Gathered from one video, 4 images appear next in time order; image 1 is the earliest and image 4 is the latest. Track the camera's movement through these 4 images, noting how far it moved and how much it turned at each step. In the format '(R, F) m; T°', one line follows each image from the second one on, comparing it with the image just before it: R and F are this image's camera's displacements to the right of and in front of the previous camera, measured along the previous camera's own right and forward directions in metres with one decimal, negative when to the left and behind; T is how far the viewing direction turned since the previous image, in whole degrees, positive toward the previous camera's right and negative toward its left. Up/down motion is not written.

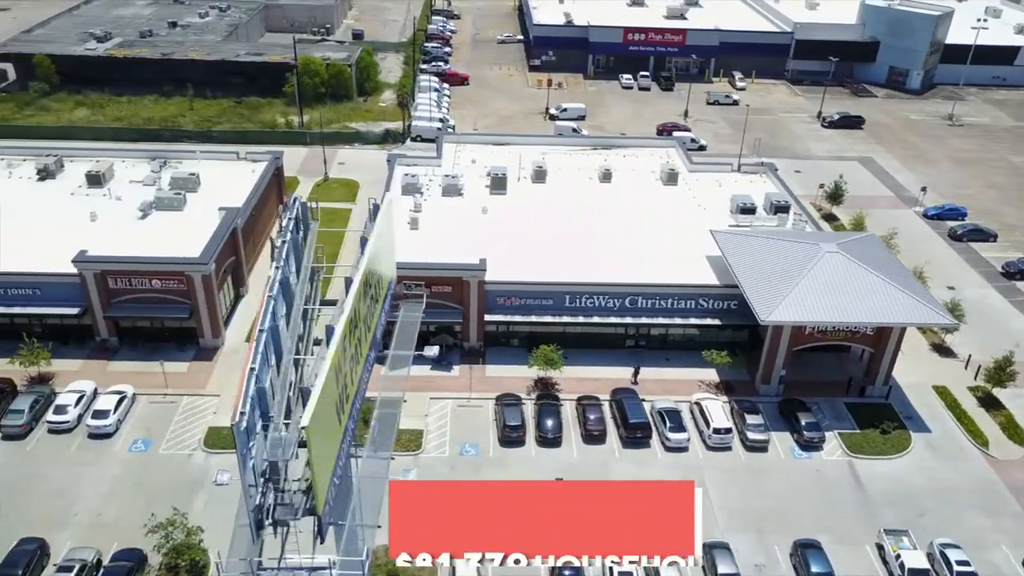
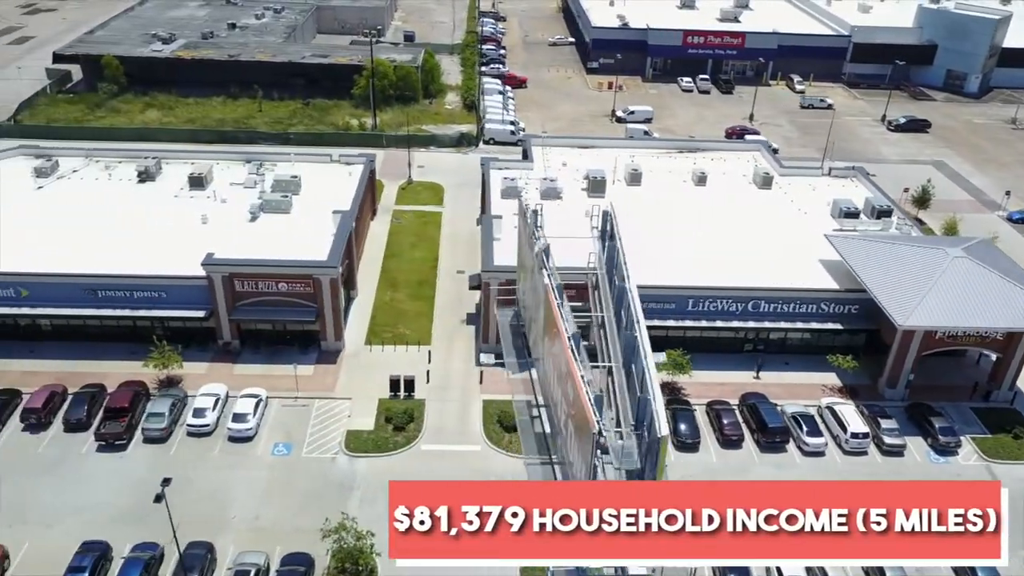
(-7.1, -0.1) m; 0°
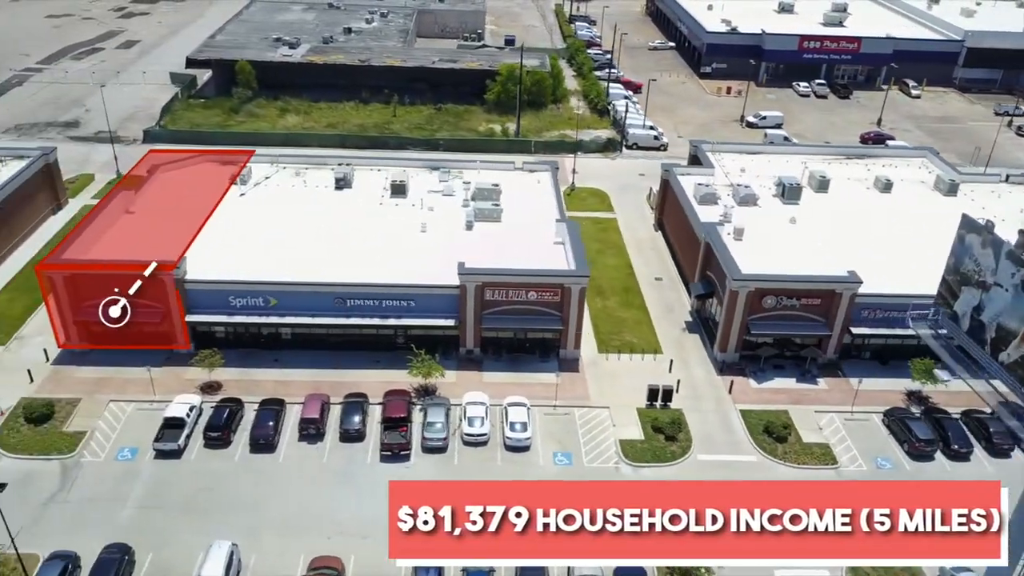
(-14.1, 0.0) m; 0°
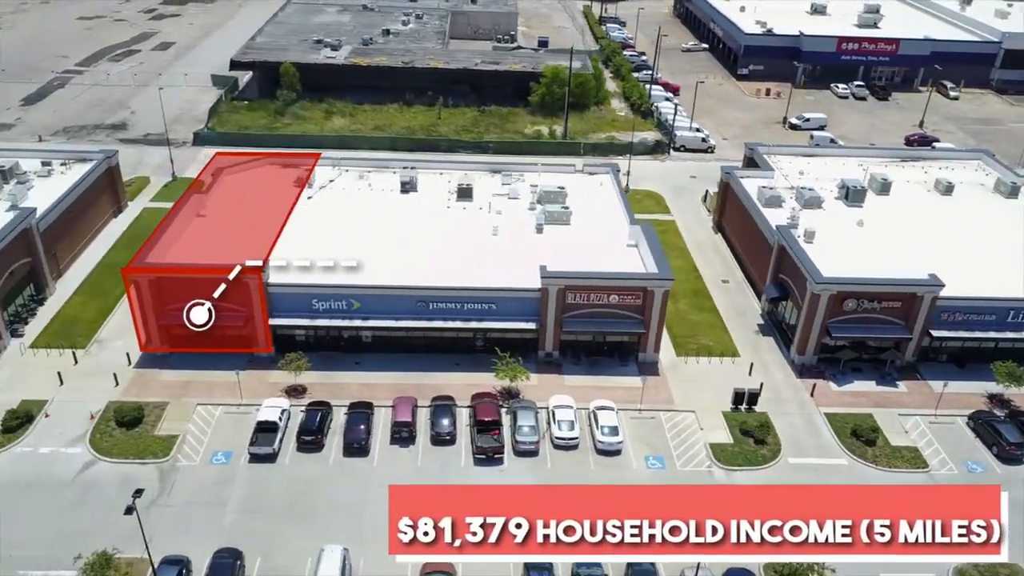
(-4.6, 0.0) m; 0°
